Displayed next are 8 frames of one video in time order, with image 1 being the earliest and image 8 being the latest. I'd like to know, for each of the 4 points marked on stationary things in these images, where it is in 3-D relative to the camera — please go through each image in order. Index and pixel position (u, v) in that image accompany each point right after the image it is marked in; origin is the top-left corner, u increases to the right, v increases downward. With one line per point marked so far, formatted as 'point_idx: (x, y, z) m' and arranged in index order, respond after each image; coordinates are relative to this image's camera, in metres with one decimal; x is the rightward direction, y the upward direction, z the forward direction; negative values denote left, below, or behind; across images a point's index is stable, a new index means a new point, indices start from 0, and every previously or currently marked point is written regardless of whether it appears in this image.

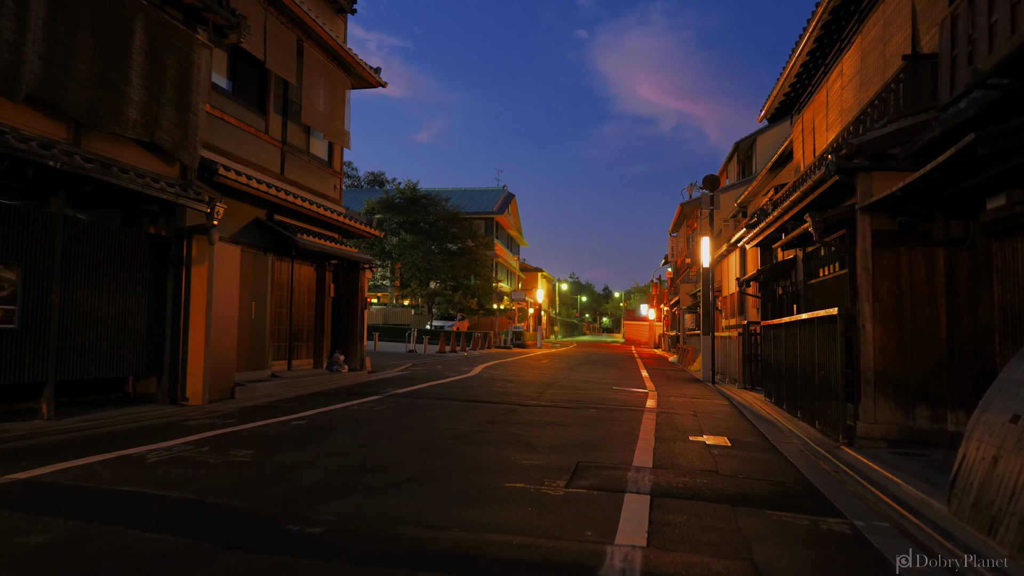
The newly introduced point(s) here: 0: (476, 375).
0: (-1.0, -2.4, +16.8) m
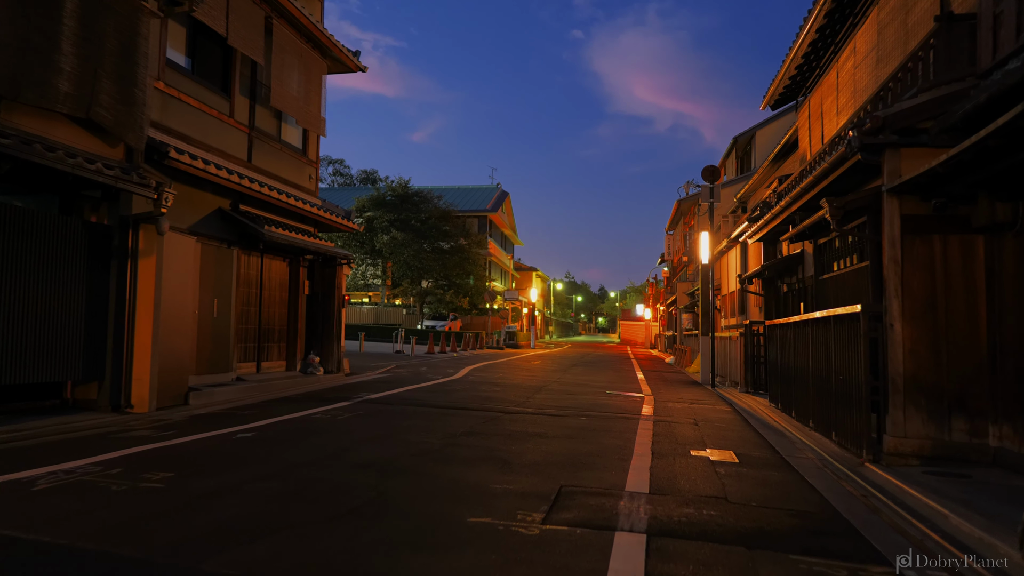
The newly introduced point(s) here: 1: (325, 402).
0: (-1.3, -2.3, +15.8) m
1: (-3.2, -2.0, +10.6) m
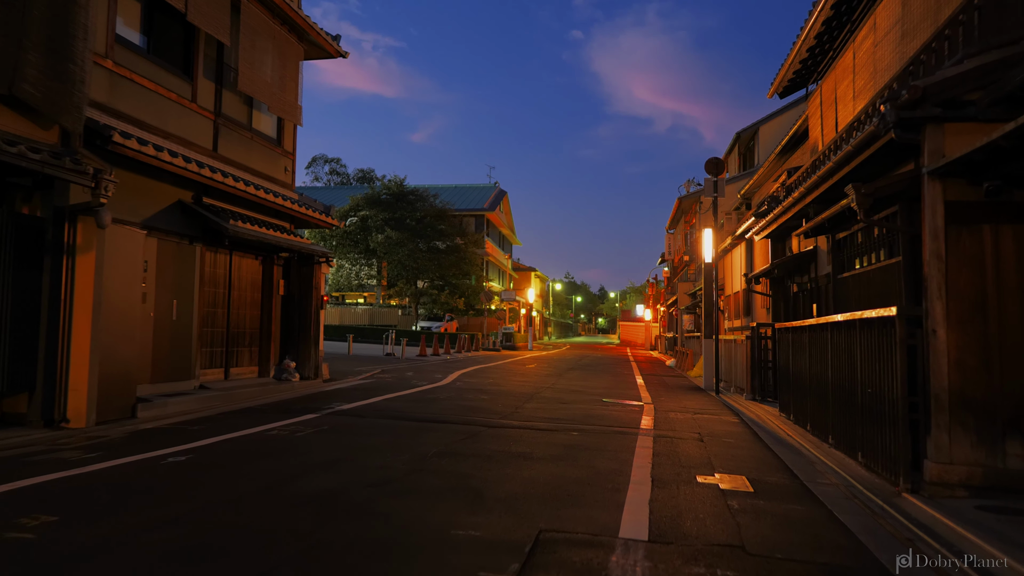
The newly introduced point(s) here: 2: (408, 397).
0: (-1.5, -2.3, +14.7) m
1: (-3.5, -2.0, +9.6) m
2: (-2.0, -2.1, +12.0) m
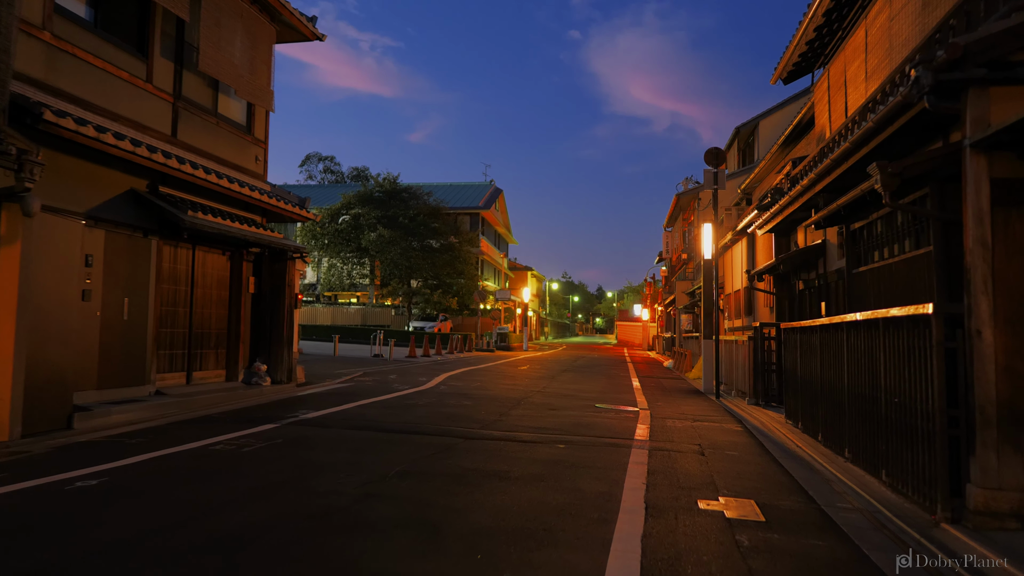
0: (-1.8, -2.2, +13.8) m
1: (-3.7, -1.9, +8.6) m
2: (-2.3, -2.1, +11.1) m
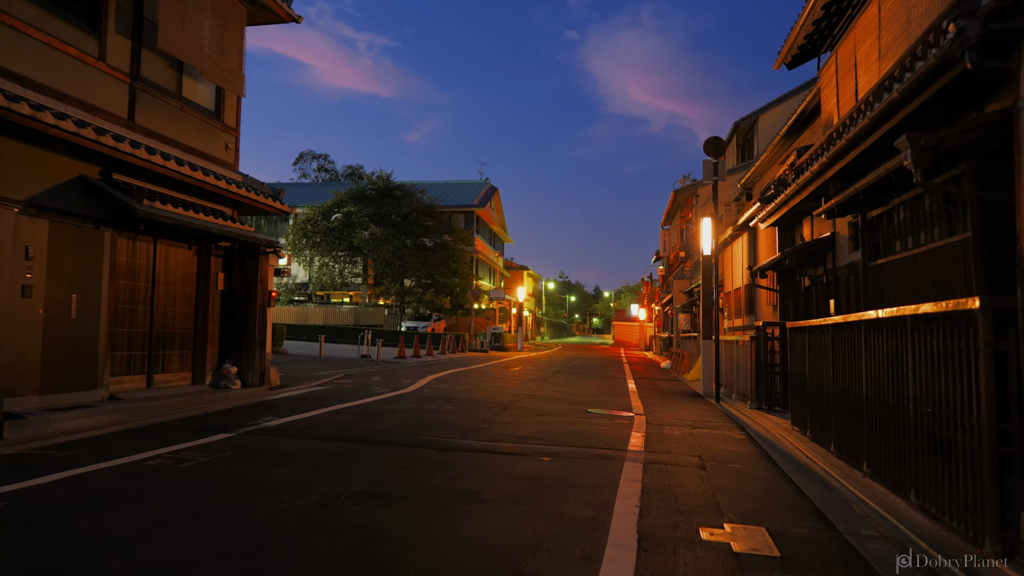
0: (-2.1, -2.2, +13.0) m
1: (-4.0, -1.8, +7.8) m
2: (-2.5, -2.0, +10.2) m
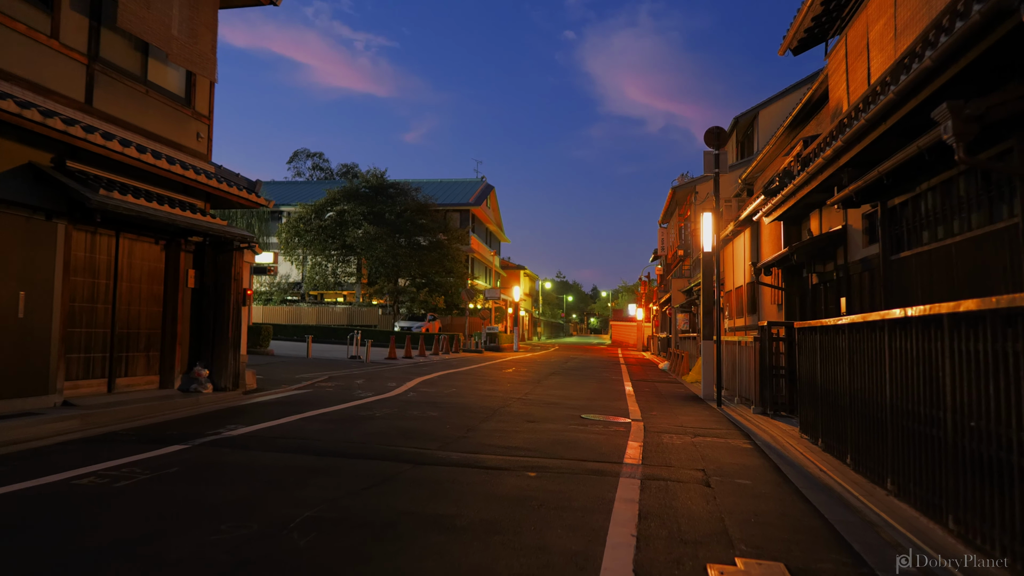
0: (-2.3, -2.1, +12.3) m
1: (-4.2, -1.8, +7.1) m
2: (-2.7, -2.0, +9.5) m
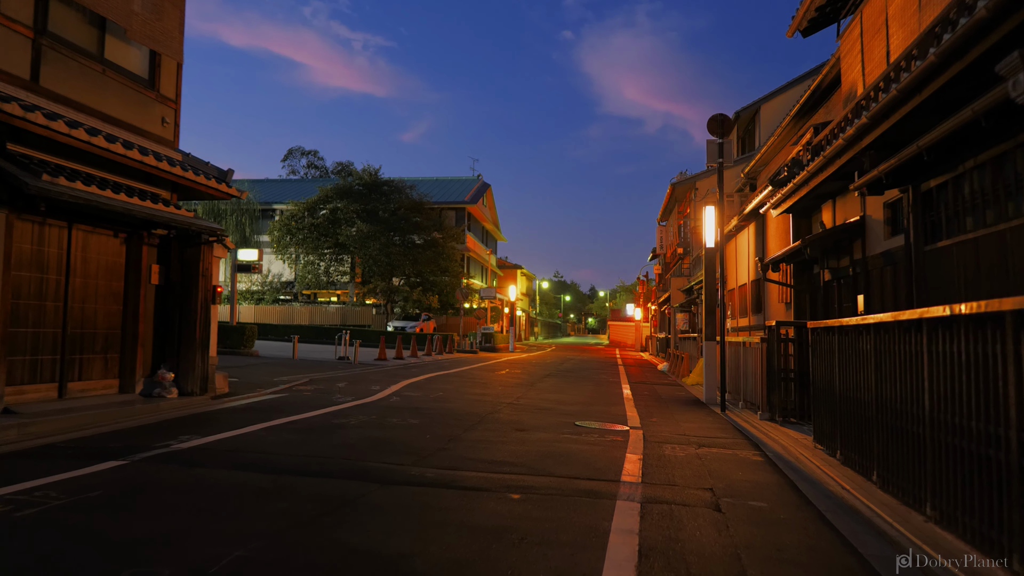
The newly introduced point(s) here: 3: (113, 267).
0: (-2.5, -2.1, +11.5) m
1: (-4.3, -1.7, +6.3) m
2: (-2.9, -1.9, +8.7) m
3: (-6.5, +0.3, +10.1) m
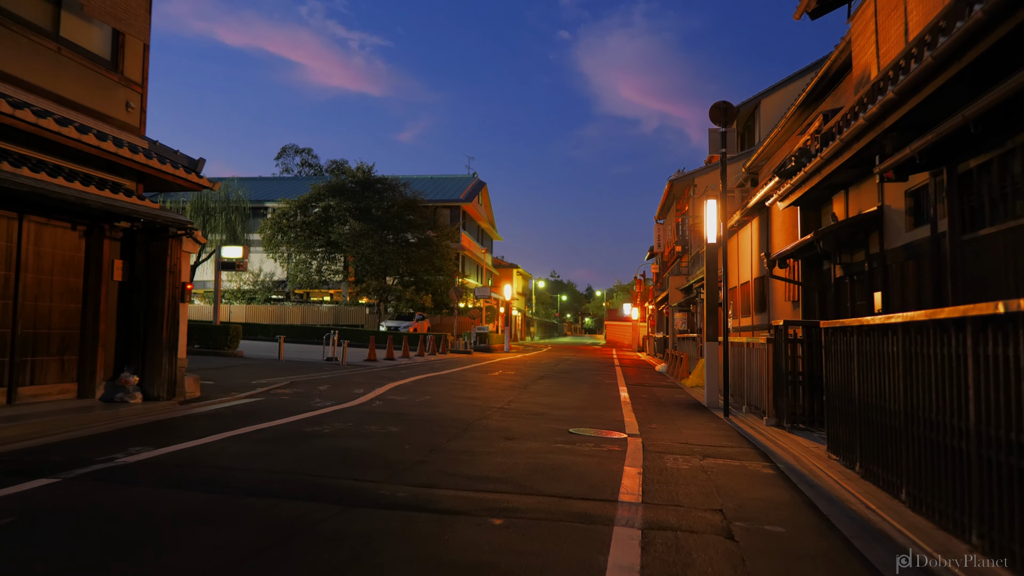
0: (-2.6, -2.0, +10.8) m
1: (-4.5, -1.7, +5.5) m
2: (-3.1, -1.9, +8.0) m
3: (-6.7, +0.4, +9.3) m
